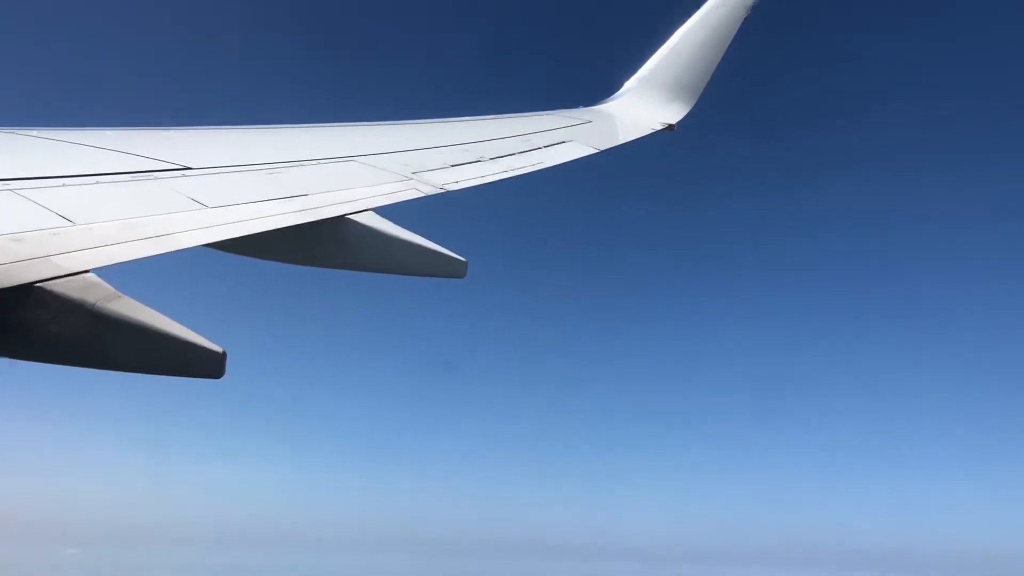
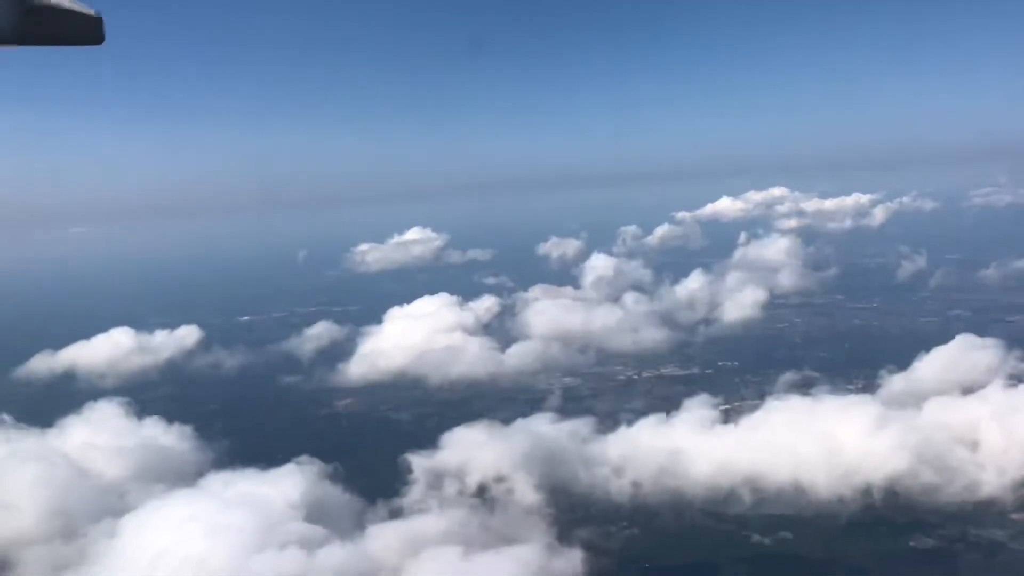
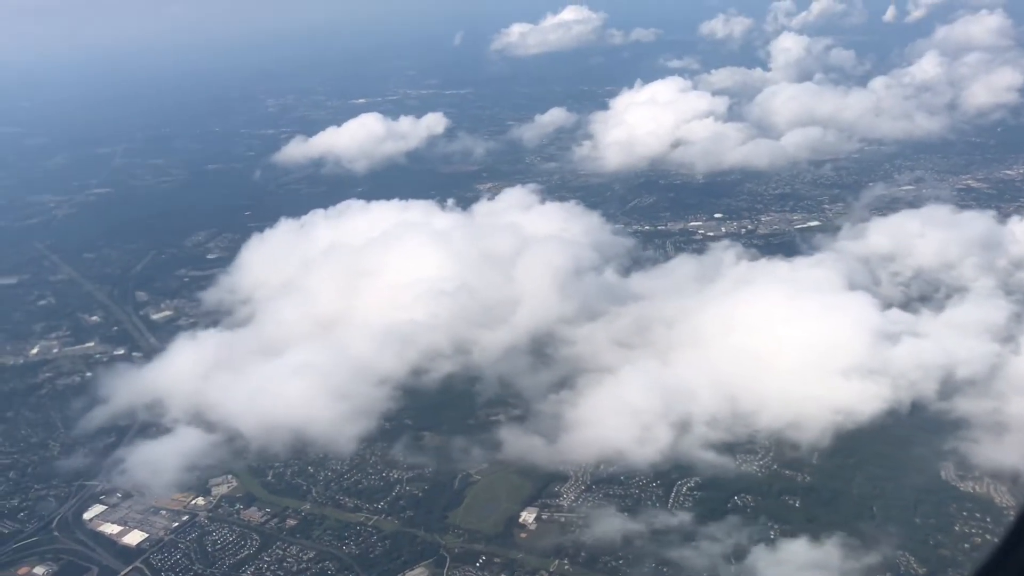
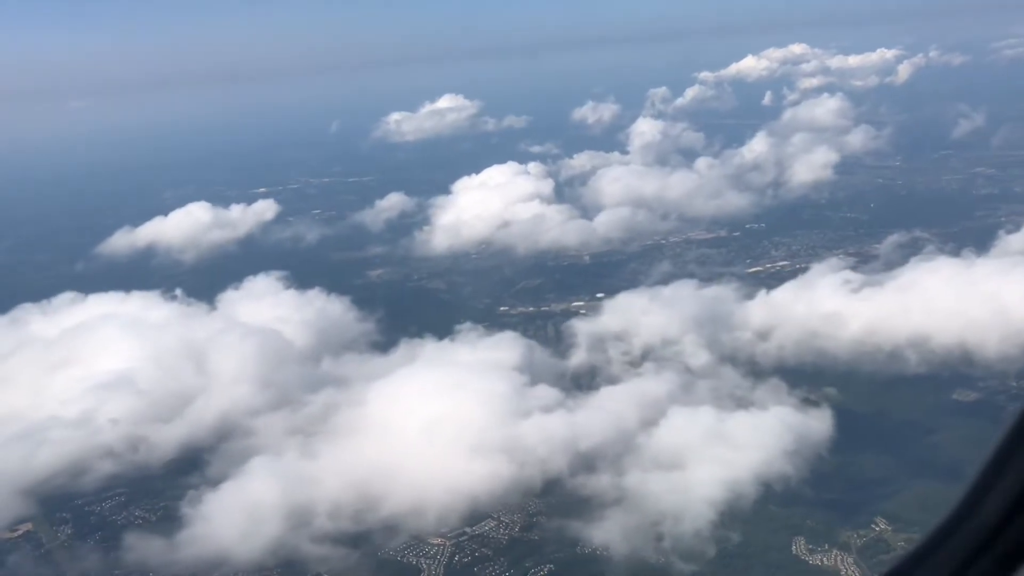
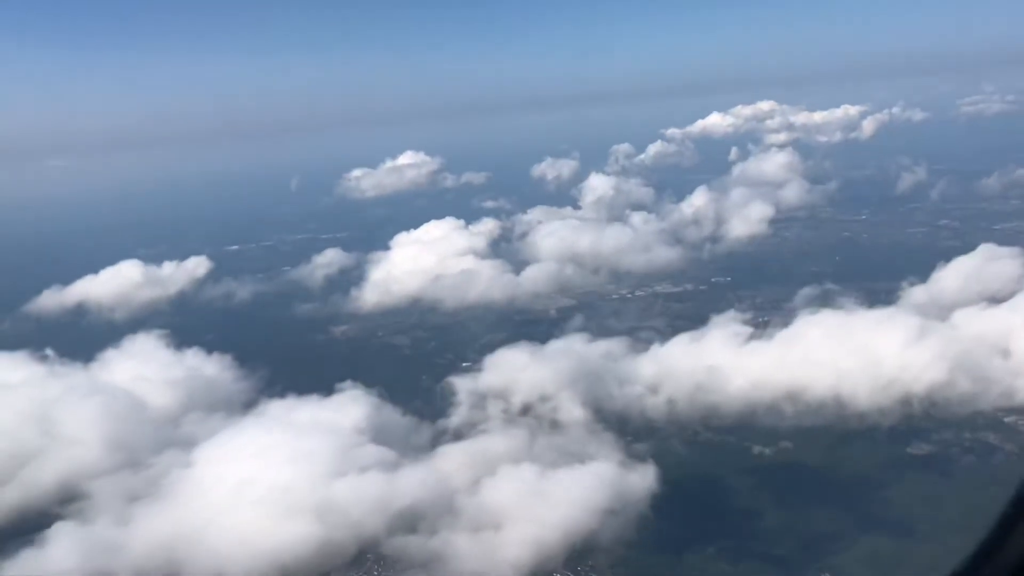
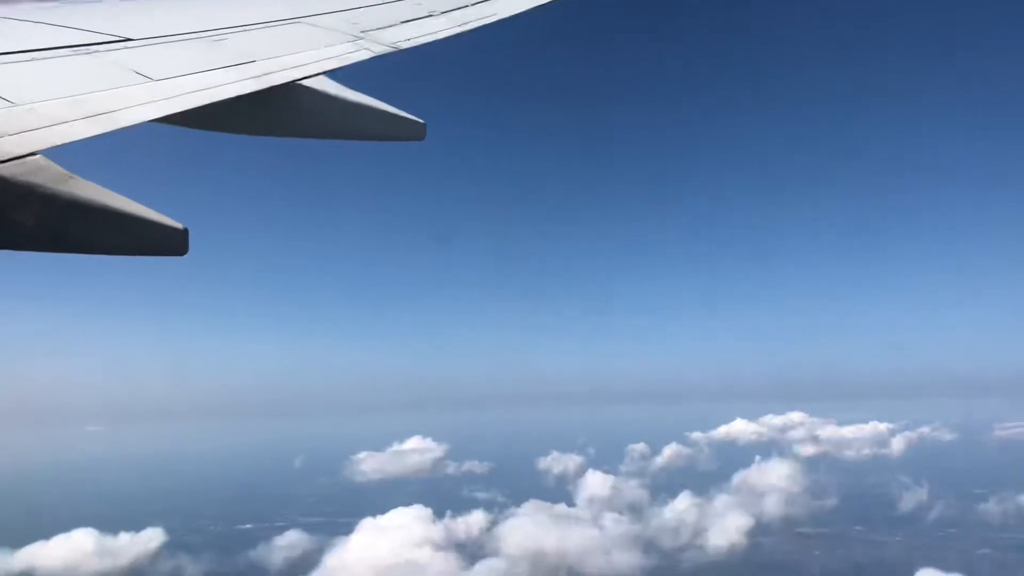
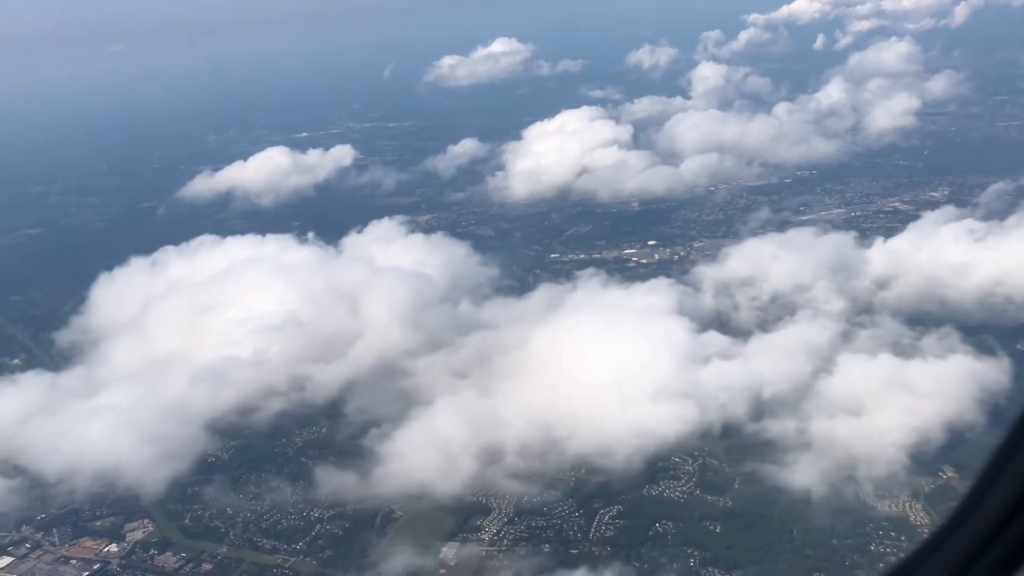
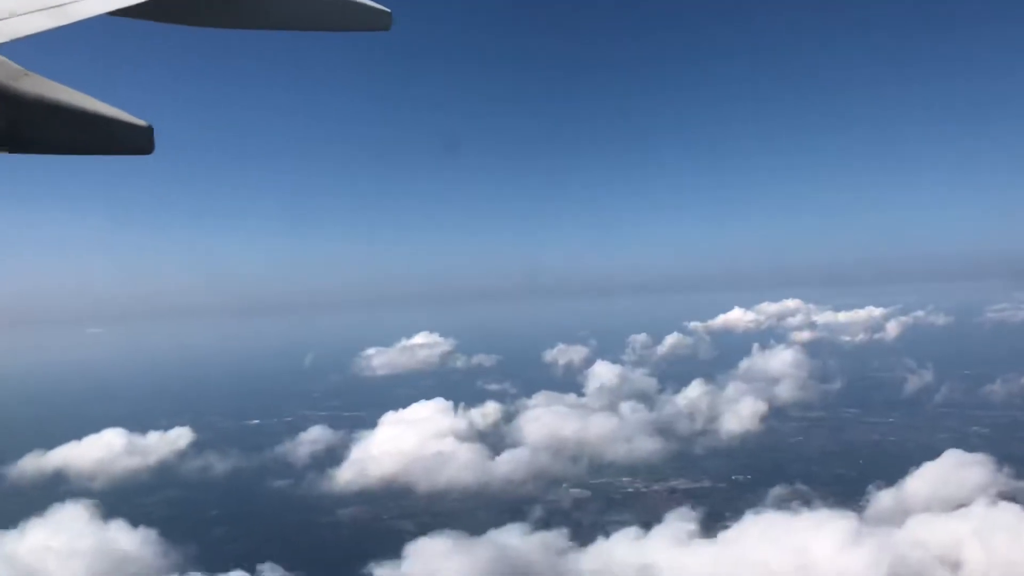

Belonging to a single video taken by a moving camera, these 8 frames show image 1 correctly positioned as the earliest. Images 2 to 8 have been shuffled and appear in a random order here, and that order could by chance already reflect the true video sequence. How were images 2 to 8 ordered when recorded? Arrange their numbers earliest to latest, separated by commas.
6, 8, 2, 5, 4, 7, 3
